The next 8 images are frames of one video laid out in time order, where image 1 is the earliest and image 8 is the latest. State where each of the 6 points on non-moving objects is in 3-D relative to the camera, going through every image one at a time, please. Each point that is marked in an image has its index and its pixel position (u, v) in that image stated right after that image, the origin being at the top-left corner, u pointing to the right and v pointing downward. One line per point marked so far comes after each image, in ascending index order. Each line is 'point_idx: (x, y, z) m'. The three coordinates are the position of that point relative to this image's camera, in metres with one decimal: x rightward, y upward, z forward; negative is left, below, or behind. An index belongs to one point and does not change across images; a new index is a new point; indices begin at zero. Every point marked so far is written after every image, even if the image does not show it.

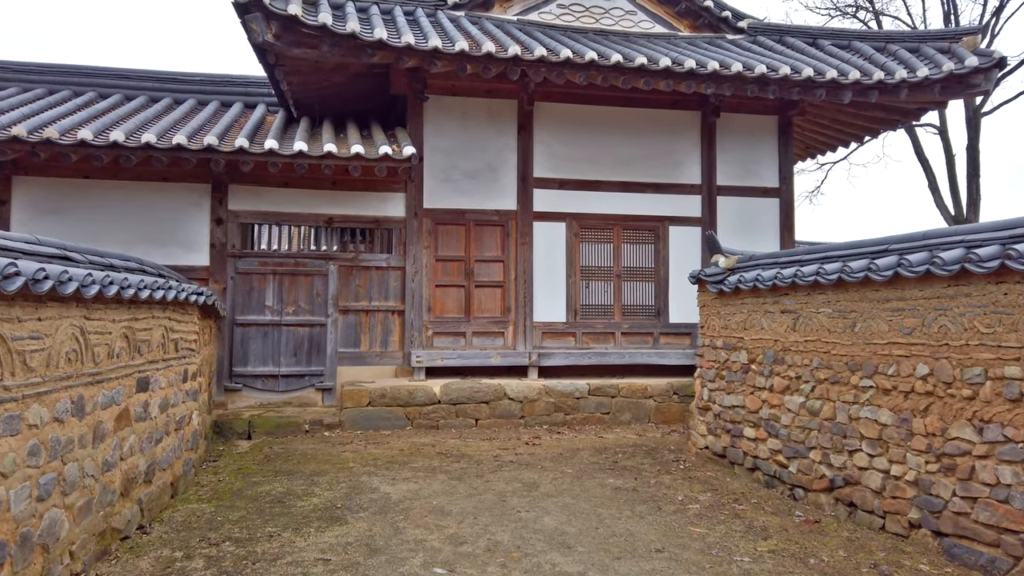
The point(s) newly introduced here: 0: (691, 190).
0: (+1.9, +1.0, +7.8) m
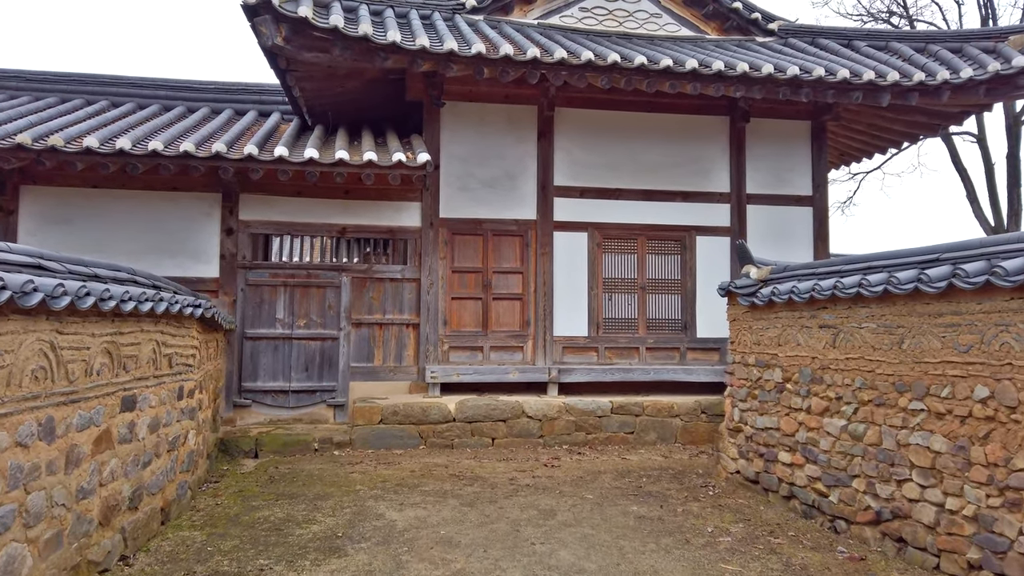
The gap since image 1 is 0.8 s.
0: (+2.1, +0.9, +7.4) m
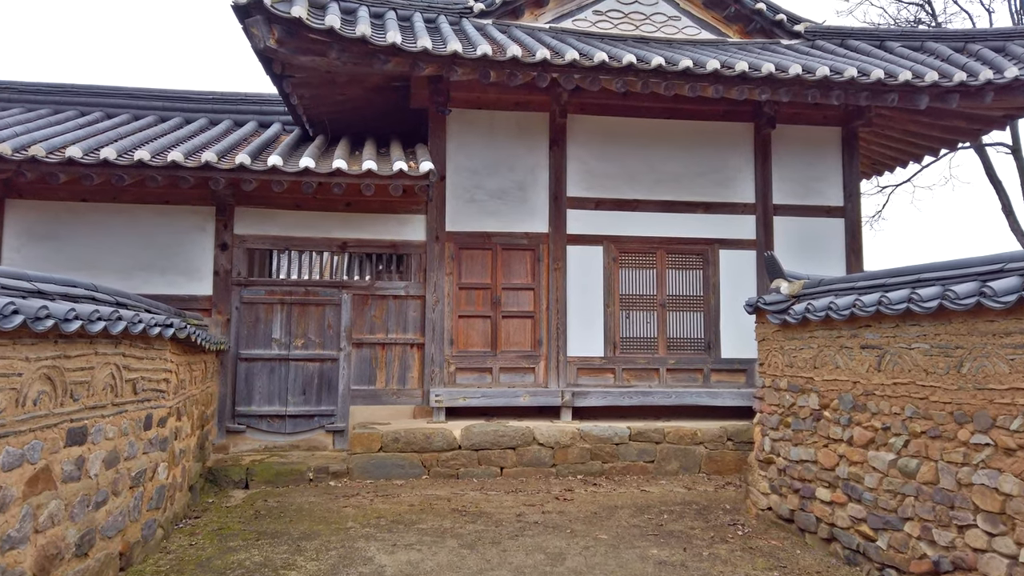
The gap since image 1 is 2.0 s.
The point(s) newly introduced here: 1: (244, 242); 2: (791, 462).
0: (+2.2, +0.7, +7.0) m
1: (-2.3, +0.4, +6.4) m
2: (+1.6, -1.0, +4.3) m
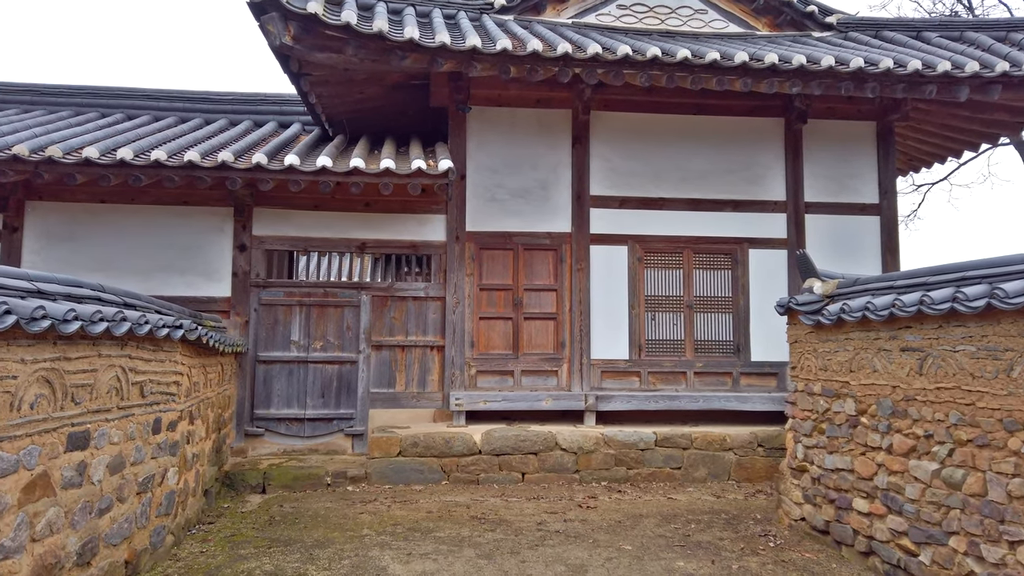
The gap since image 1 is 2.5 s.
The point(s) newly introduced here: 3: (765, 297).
0: (+2.4, +0.7, +6.8) m
1: (-2.1, +0.4, +6.3) m
2: (+1.7, -1.0, +4.1) m
3: (+2.2, -0.1, +6.6) m
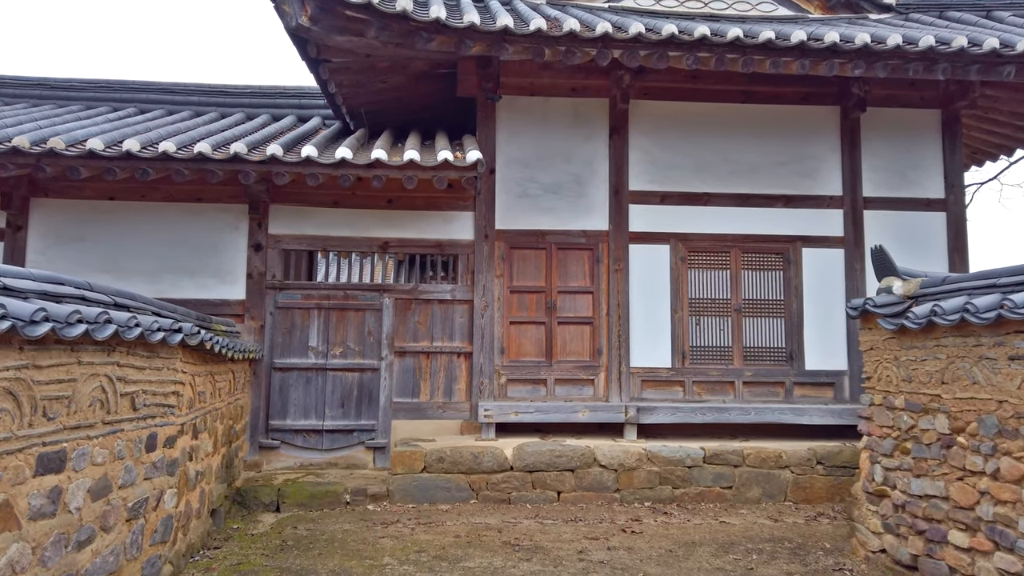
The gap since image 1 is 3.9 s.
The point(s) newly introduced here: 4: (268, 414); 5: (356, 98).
0: (+2.6, +0.7, +6.2) m
1: (-1.9, +0.4, +5.9) m
2: (+1.9, -1.0, +3.6) m
3: (+2.5, -0.1, +6.1) m
4: (-1.9, -1.0, +5.7) m
5: (-1.3, +1.6, +6.2) m
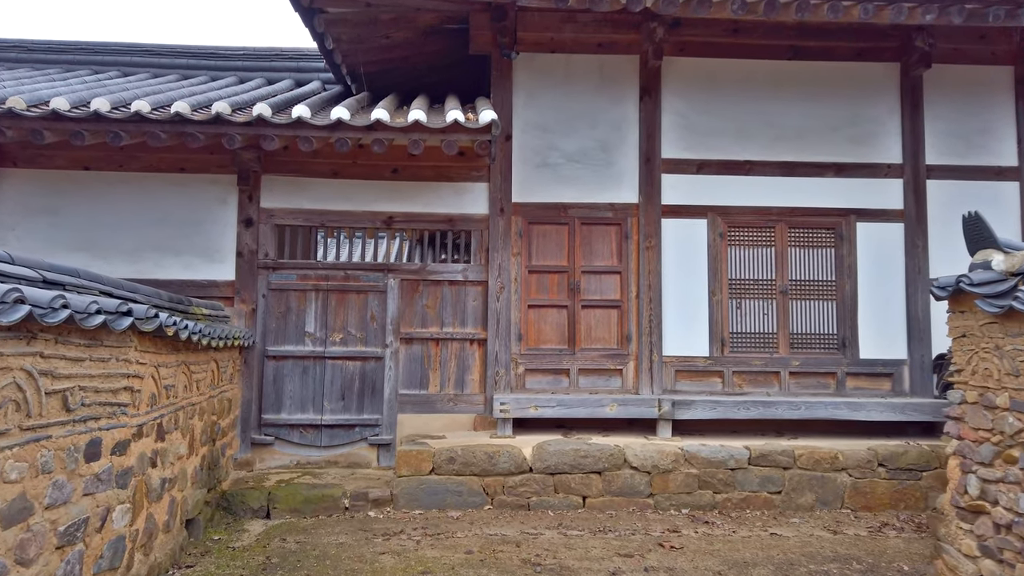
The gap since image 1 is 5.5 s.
0: (+2.8, +0.9, +5.5) m
1: (-1.7, +0.5, +5.4) m
2: (+2.0, -0.9, +2.9) m
3: (+2.6, 0.0, +5.4) m
4: (-1.7, -0.8, +5.2) m
5: (-1.2, +1.7, +5.6) m
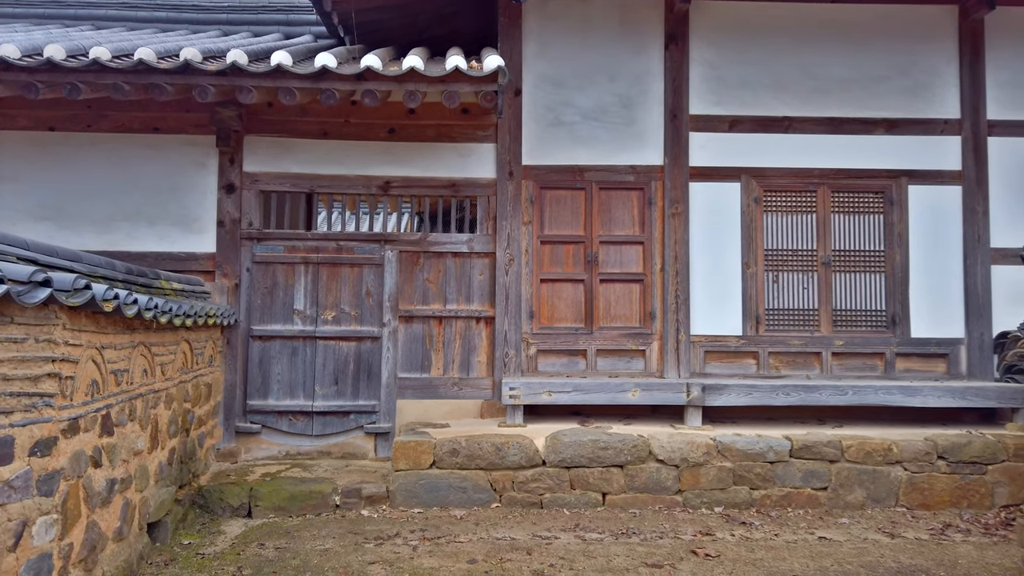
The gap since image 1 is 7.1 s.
0: (+2.8, +1.1, +4.9) m
1: (-1.7, +0.7, +4.8) m
2: (+2.0, -0.8, +2.4) m
3: (+2.7, +0.2, +4.8) m
4: (-1.7, -0.7, +4.7) m
5: (-1.1, +1.9, +5.0) m
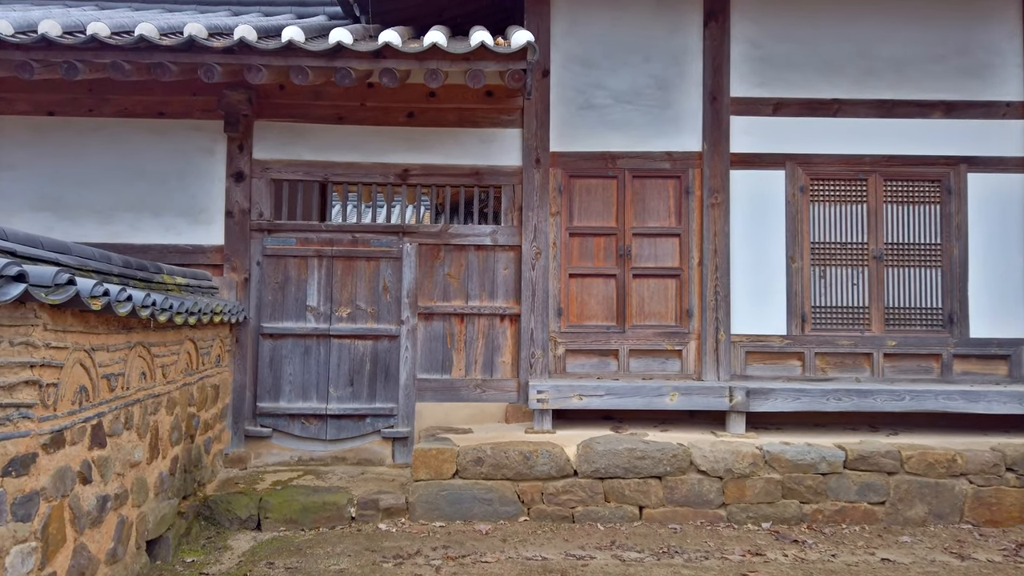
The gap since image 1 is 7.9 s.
0: (+3.0, +1.1, +4.5) m
1: (-1.5, +0.7, +4.5) m
2: (+2.1, -0.8, +2.0) m
3: (+2.9, +0.3, +4.5) m
4: (-1.5, -0.6, +4.4) m
5: (-0.9, +1.9, +4.7) m
